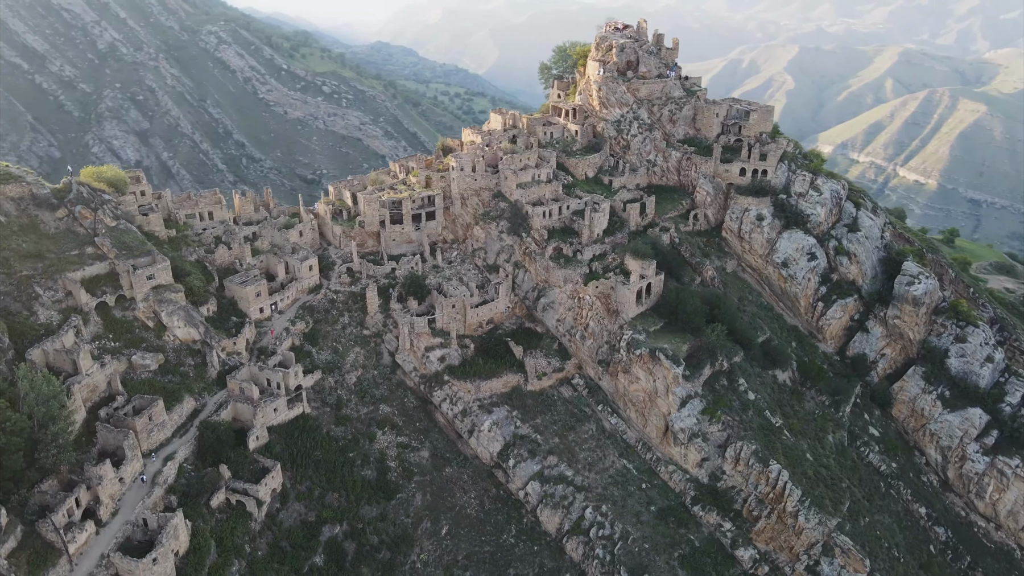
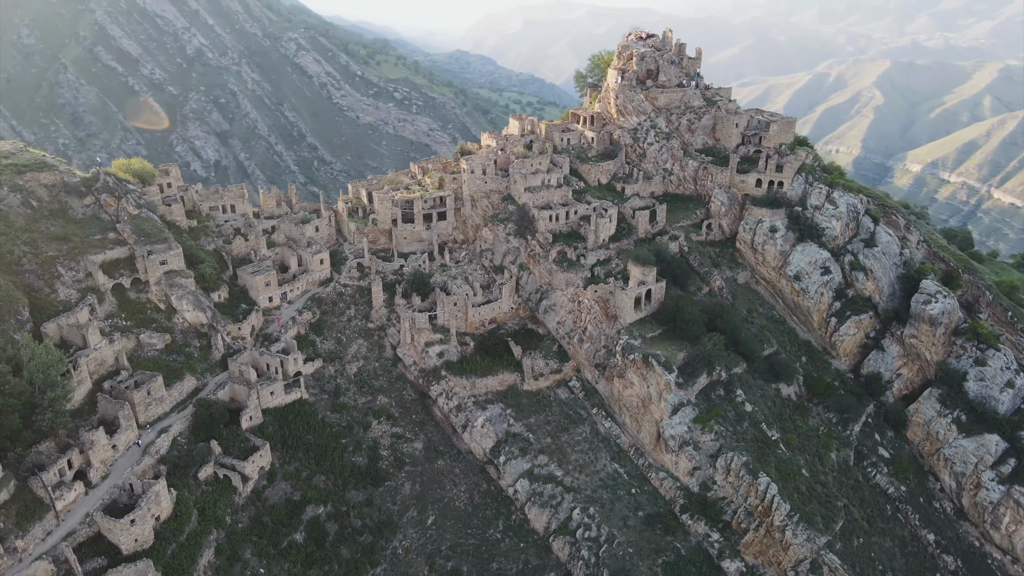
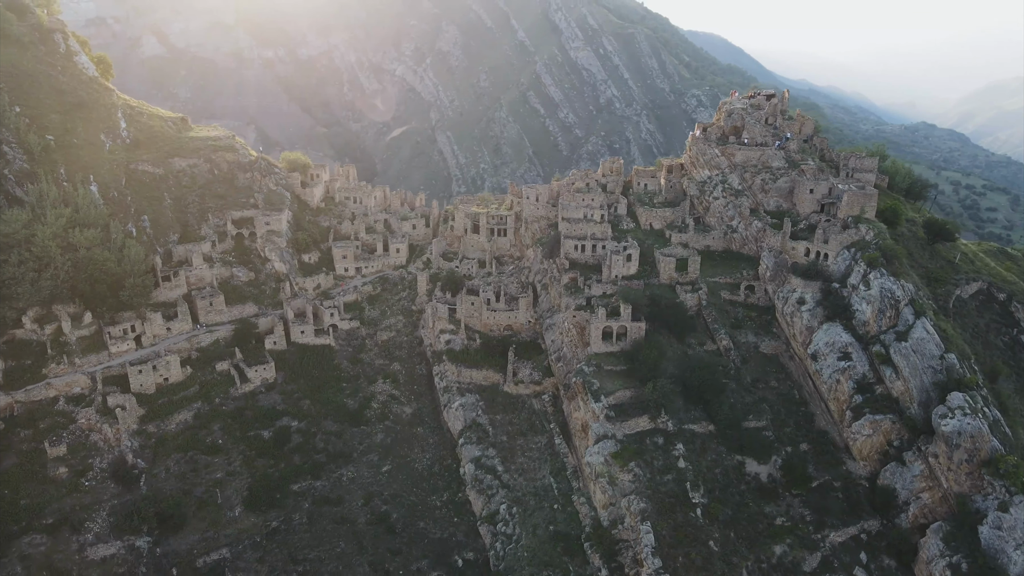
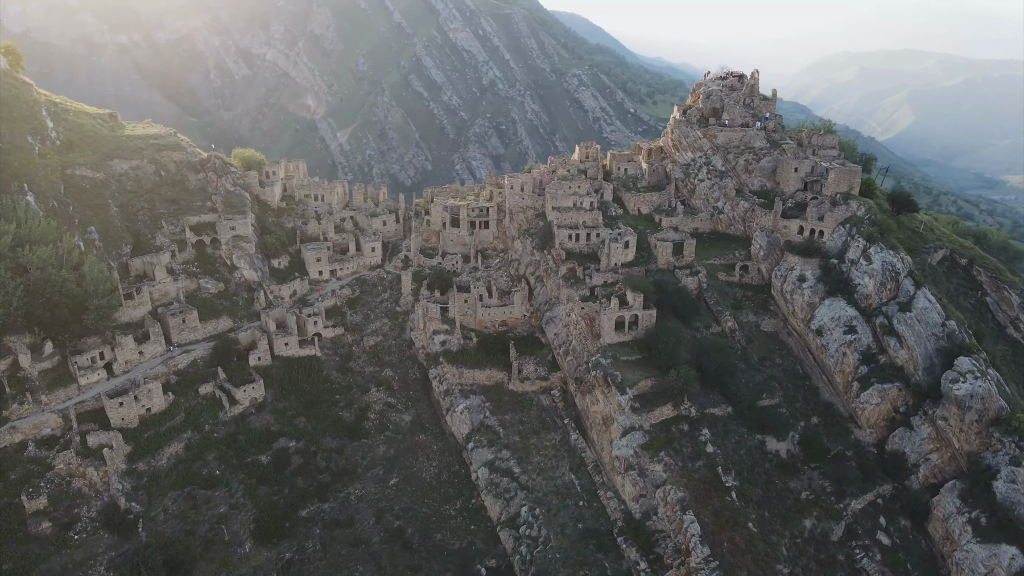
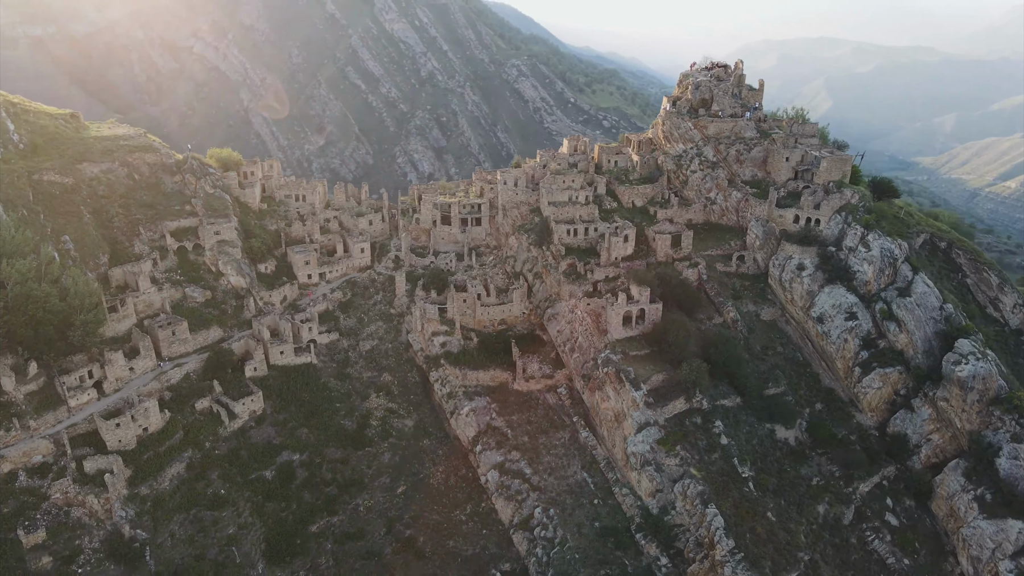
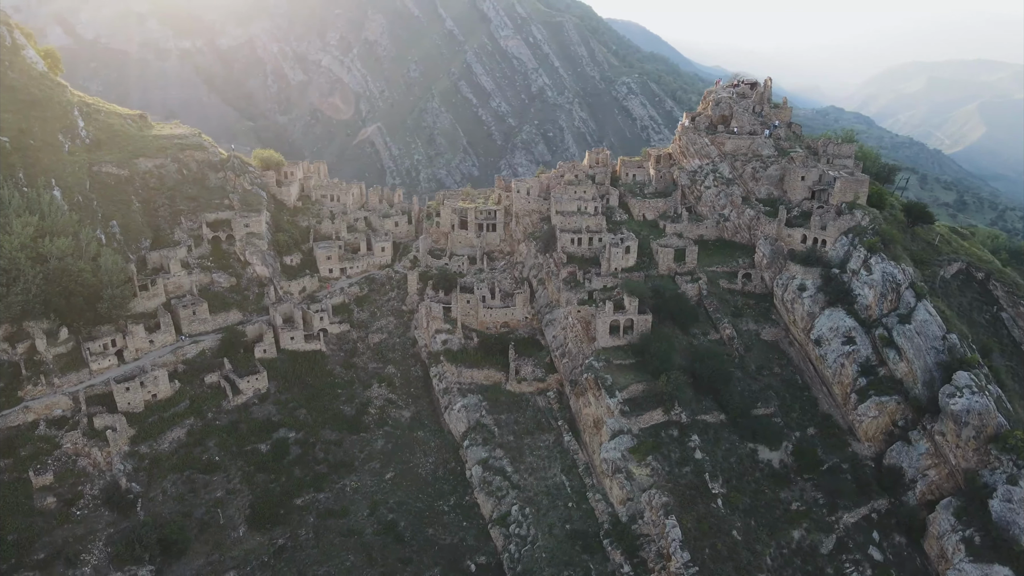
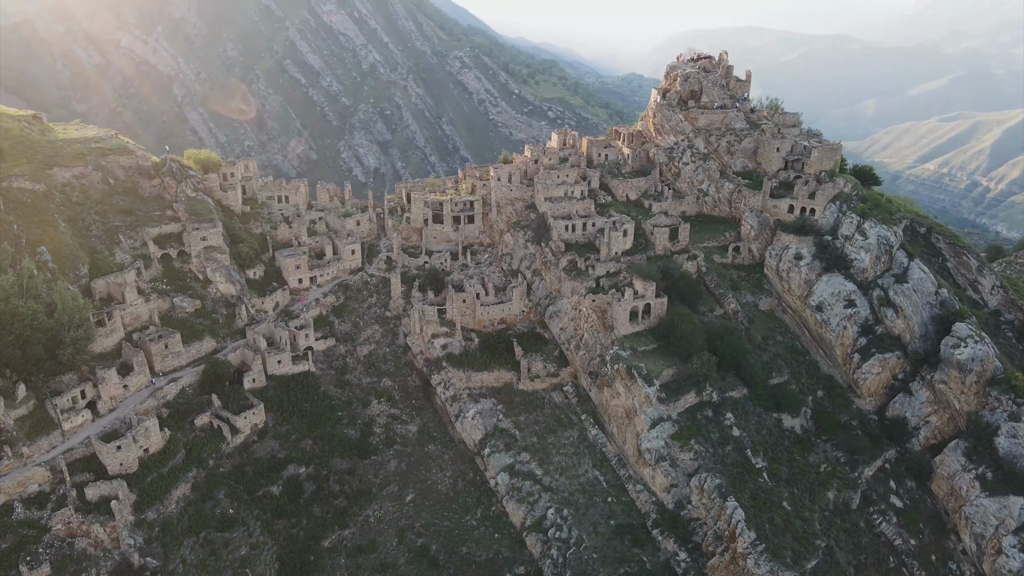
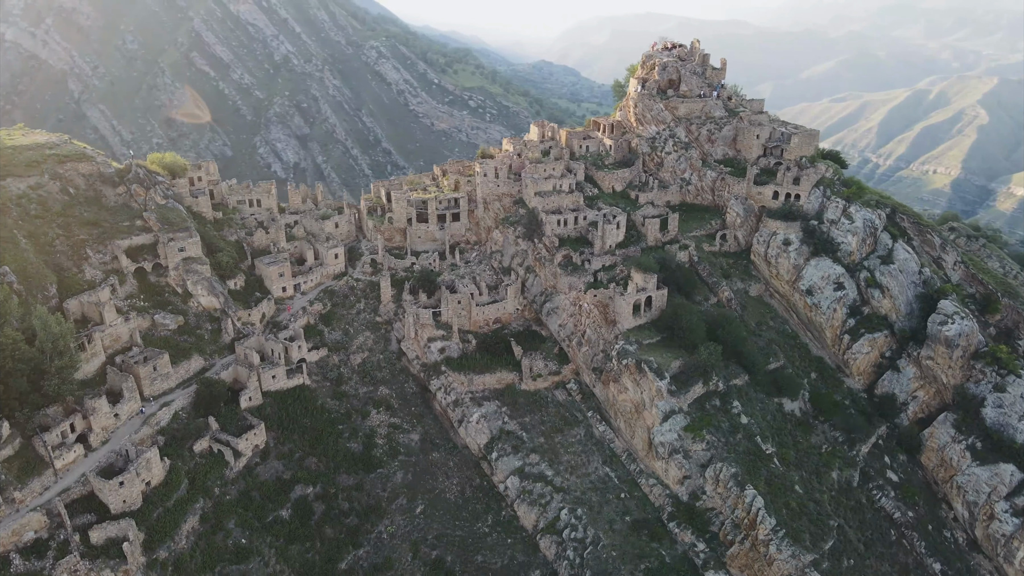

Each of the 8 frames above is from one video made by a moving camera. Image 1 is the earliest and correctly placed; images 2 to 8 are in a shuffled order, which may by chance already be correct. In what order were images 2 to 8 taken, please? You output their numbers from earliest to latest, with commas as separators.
2, 8, 7, 5, 4, 6, 3
